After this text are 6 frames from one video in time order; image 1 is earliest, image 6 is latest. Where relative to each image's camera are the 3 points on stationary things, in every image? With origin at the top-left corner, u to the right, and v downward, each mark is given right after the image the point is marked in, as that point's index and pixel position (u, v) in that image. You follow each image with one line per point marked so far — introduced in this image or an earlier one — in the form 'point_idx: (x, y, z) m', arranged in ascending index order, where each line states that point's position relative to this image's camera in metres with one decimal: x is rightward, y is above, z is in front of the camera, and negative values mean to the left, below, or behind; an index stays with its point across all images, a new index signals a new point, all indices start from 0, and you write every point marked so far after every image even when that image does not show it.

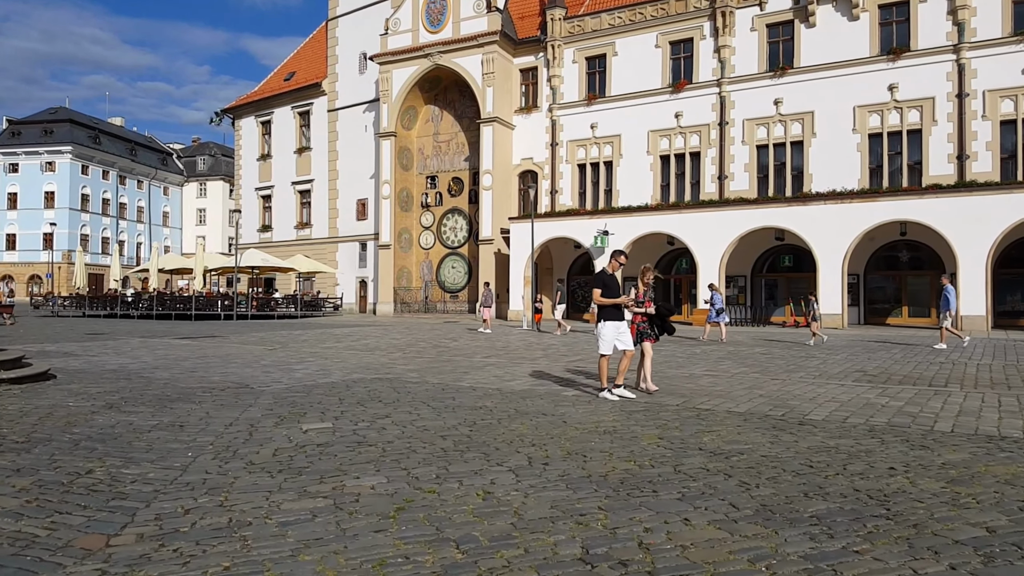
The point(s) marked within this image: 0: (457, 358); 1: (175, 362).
0: (-1.0, -1.3, +12.9) m
1: (-5.5, -1.2, +11.7) m
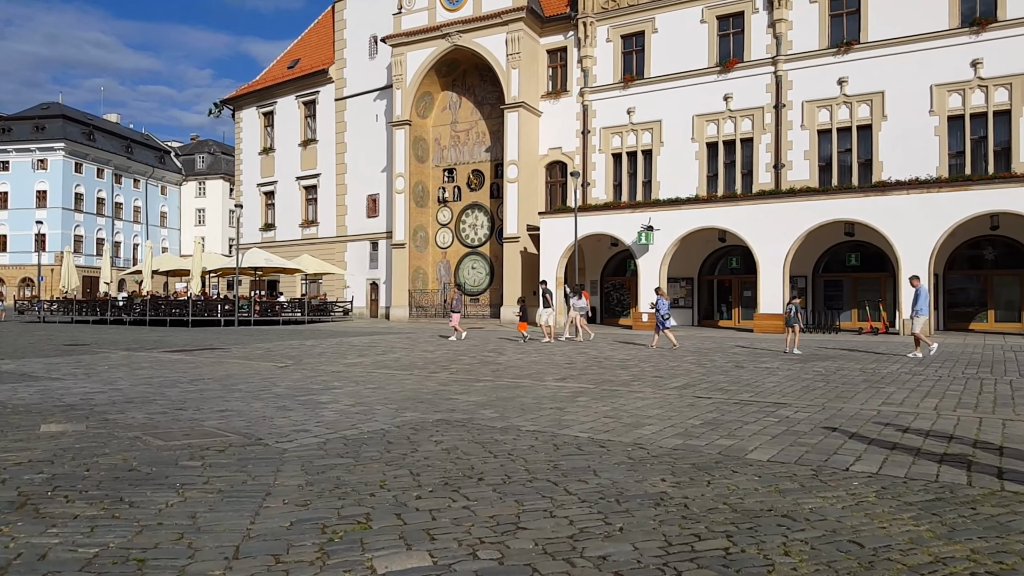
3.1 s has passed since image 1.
0: (+0.2, -1.3, +10.0) m
1: (-4.3, -1.3, +8.8) m
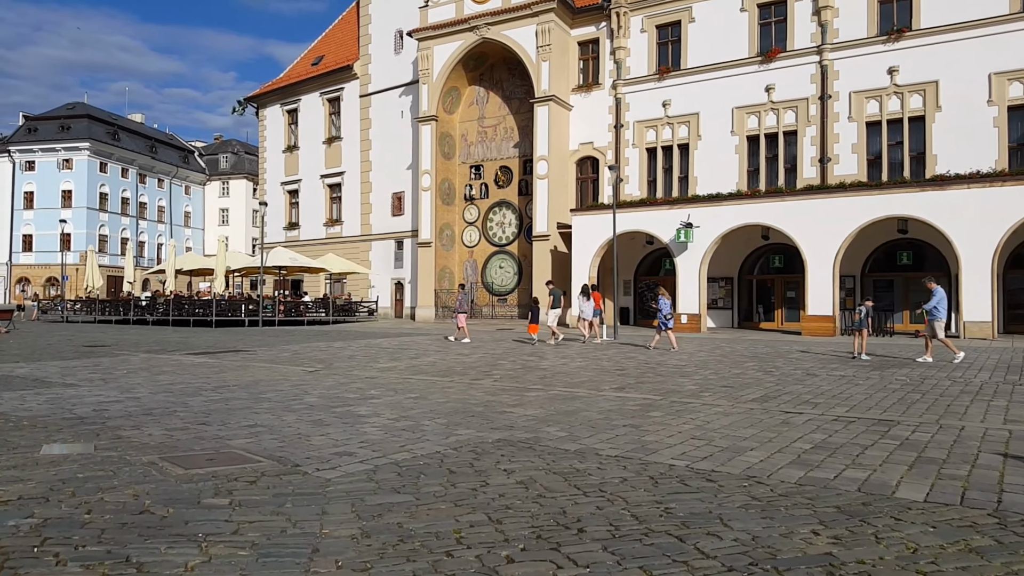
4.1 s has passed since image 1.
0: (+0.9, -1.3, +9.0) m
1: (-3.6, -1.3, +7.9) m
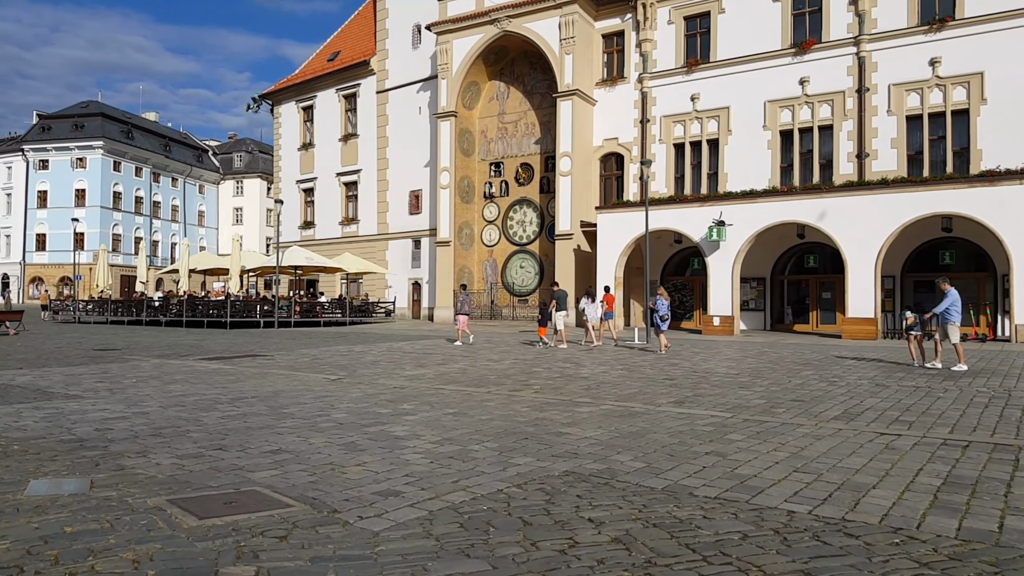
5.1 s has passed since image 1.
0: (+1.4, -1.3, +8.1) m
1: (-3.1, -1.3, +7.1) m
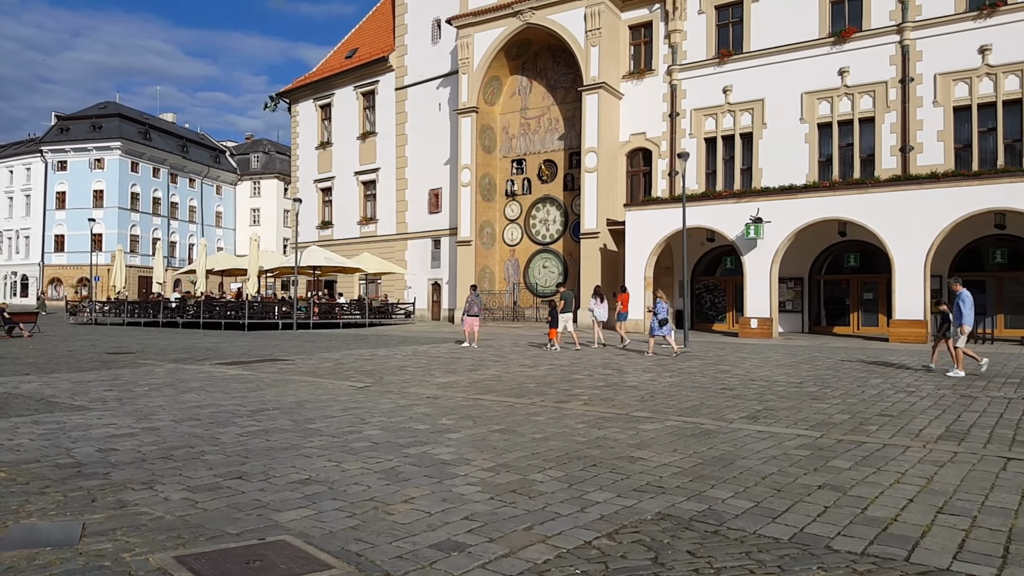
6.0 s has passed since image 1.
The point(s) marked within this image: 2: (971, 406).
0: (+1.9, -1.3, +7.1) m
1: (-2.6, -1.3, +6.2) m
2: (+5.5, -1.4, +8.5) m
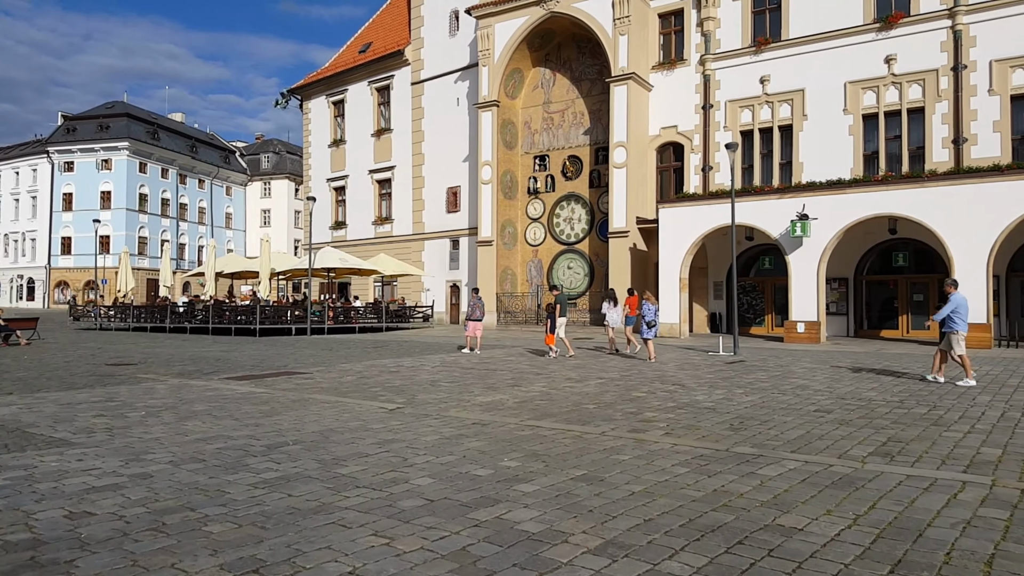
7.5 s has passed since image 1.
0: (+2.6, -1.4, +5.7) m
1: (-2.0, -1.4, +4.8) m
2: (+6.1, -1.4, +7.0) m
